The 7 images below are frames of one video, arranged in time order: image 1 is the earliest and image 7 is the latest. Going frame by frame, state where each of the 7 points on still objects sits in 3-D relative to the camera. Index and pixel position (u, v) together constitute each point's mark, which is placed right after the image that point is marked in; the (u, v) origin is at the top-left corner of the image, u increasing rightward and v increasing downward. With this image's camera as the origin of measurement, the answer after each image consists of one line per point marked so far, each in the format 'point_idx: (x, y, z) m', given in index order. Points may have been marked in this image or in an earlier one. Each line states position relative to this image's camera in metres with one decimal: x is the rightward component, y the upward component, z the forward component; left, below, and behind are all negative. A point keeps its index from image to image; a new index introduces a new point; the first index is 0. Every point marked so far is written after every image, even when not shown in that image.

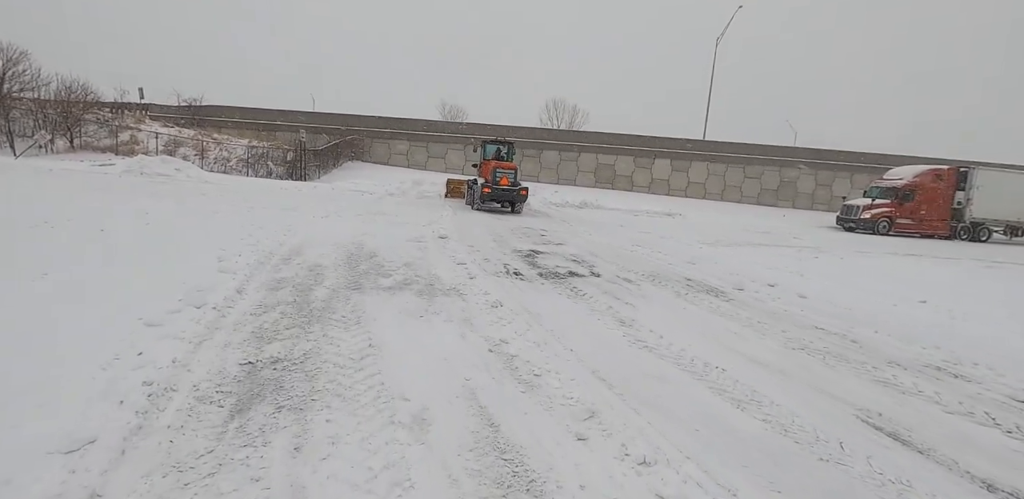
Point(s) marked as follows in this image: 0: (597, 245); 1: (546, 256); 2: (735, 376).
0: (+2.1, +0.1, +12.9) m
1: (+0.7, -0.1, +10.5) m
2: (+2.0, -1.2, +4.6) m
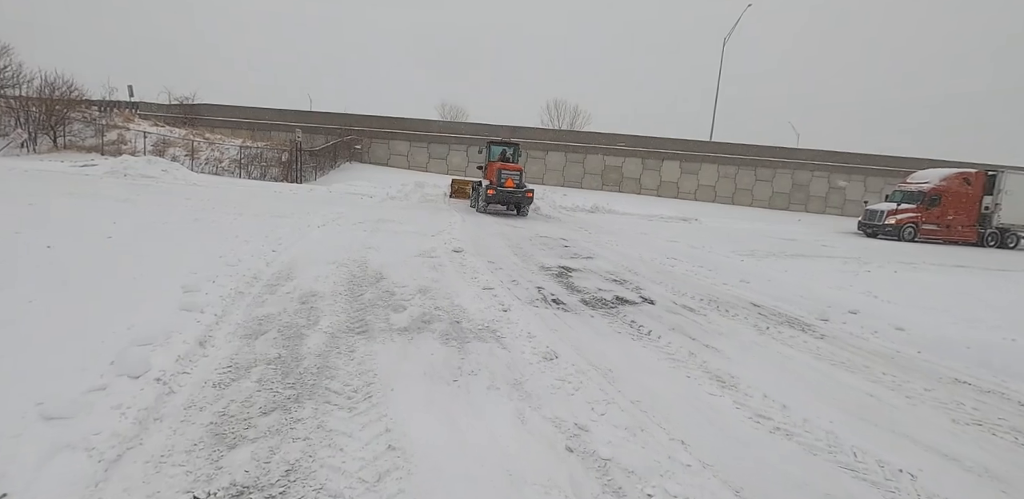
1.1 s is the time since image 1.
0: (+2.6, -0.2, +11.4) m
1: (+1.2, -0.5, +9.0) m
2: (+2.6, -1.5, +3.0) m
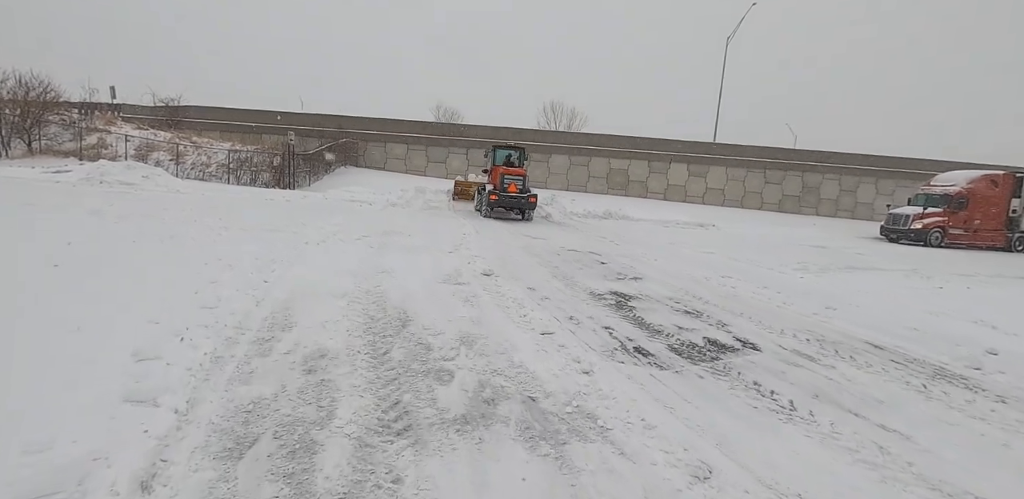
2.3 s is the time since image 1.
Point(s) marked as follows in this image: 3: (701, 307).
0: (+3.3, -0.6, +9.8) m
1: (+1.9, -0.8, +7.4) m
2: (+3.4, -1.8, +1.4) m
3: (+2.8, -0.9, +7.5) m
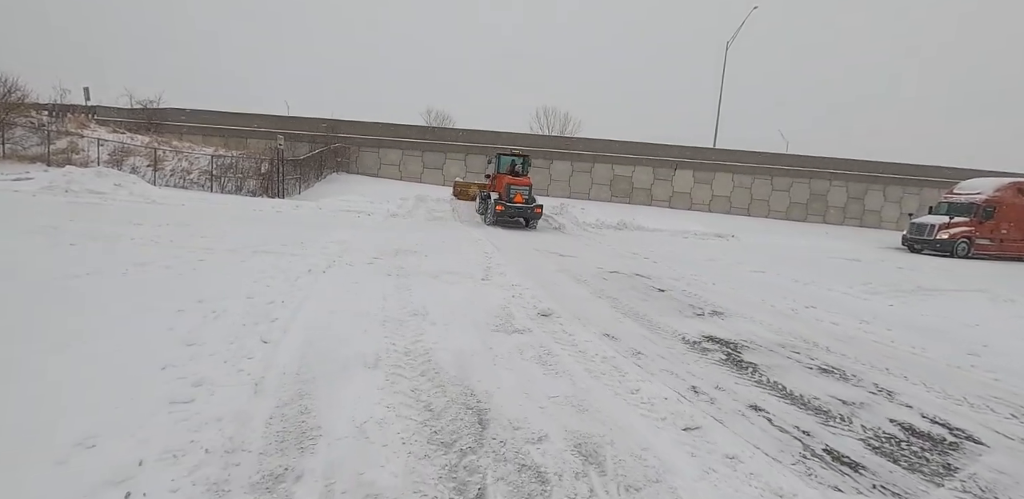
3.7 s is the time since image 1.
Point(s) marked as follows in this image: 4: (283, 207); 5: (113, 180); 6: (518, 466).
0: (+4.1, -1.0, +8.1) m
1: (+2.8, -1.2, +5.7) m
2: (+4.4, -2.1, -0.3) m
3: (+3.7, -1.3, +5.8) m
4: (-8.7, +1.6, +19.1) m
5: (-15.8, +2.8, +19.8) m
6: (0.0, -1.3, +3.0) m
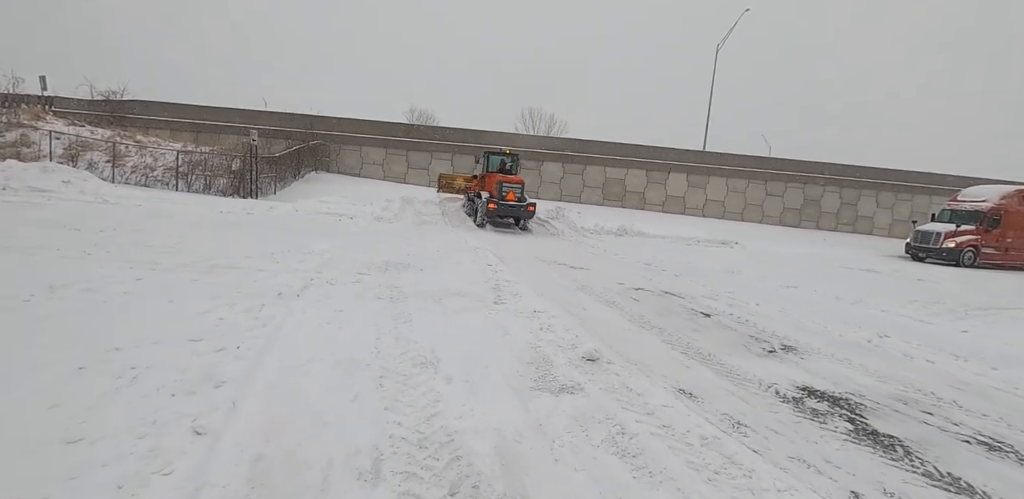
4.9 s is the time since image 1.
0: (+4.4, -1.3, +6.6) m
1: (+3.2, -1.5, +4.2) m
2: (+5.0, -2.4, -1.7) m
3: (+4.1, -1.5, +4.3) m
4: (-8.8, +1.4, +17.2) m
5: (-15.9, +2.6, +17.7) m
6: (+0.5, -1.5, +1.4) m
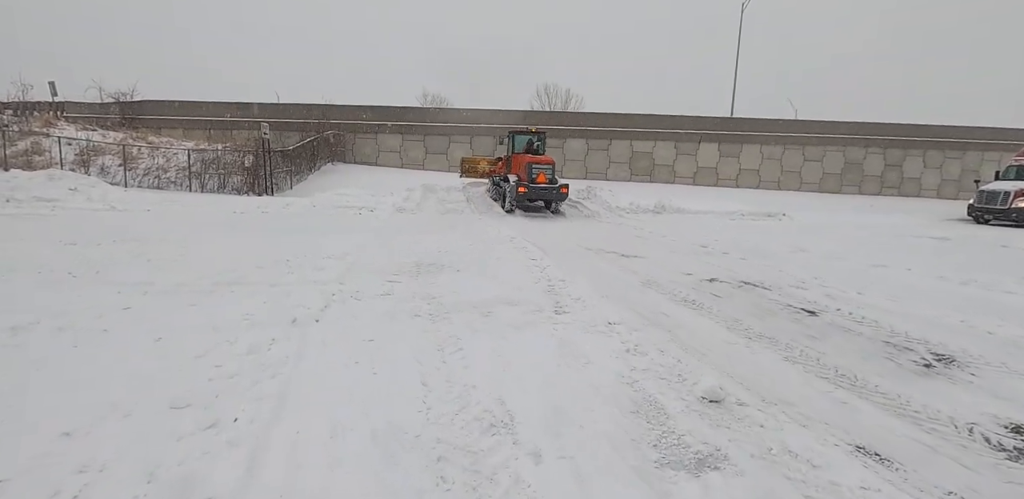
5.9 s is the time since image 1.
0: (+5.1, -1.1, +5.2) m
1: (+3.9, -1.4, +2.8) m
2: (+5.5, -2.4, -3.1) m
3: (+4.8, -1.4, +2.9) m
4: (-7.8, +1.4, +16.1) m
5: (-14.9, +2.2, +16.8) m
6: (+1.1, -1.7, +0.1) m
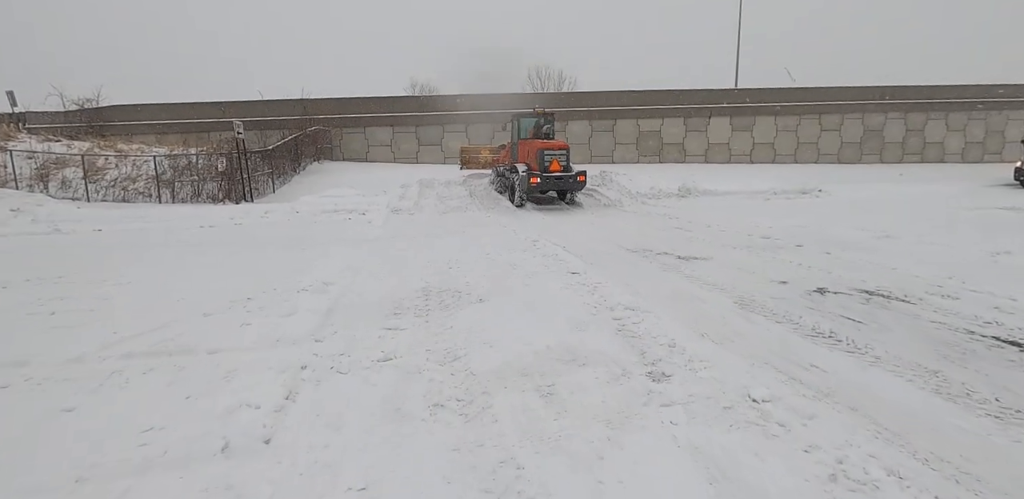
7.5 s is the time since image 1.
0: (+5.7, -1.0, +3.1) m
1: (+4.5, -1.5, +0.7) m
2: (+6.2, -2.6, -5.2) m
3: (+5.4, -1.5, +0.8) m
4: (-7.4, +0.9, +13.9) m
5: (-14.6, +1.3, +14.5) m
6: (+1.7, -2.0, -2.0) m
